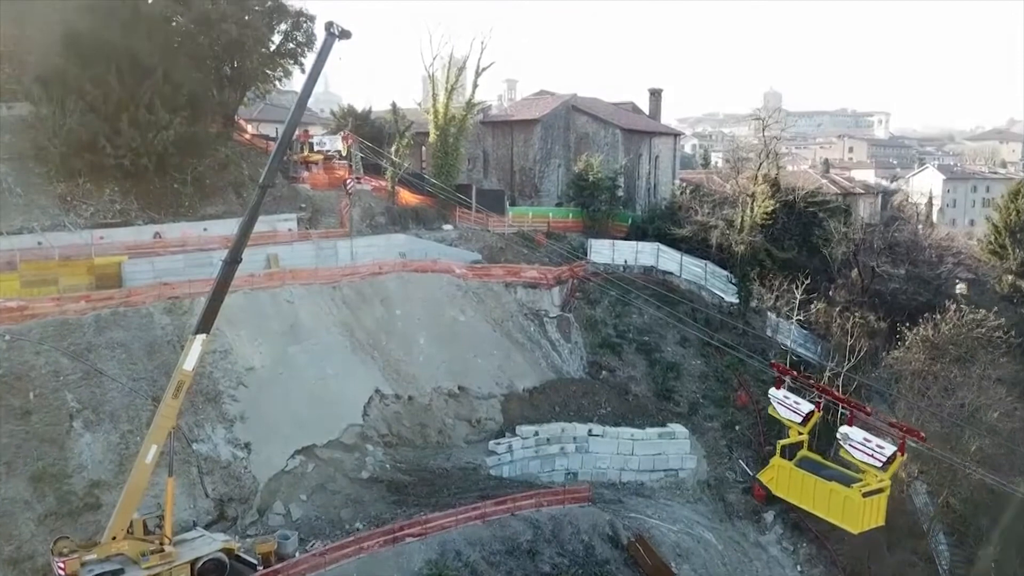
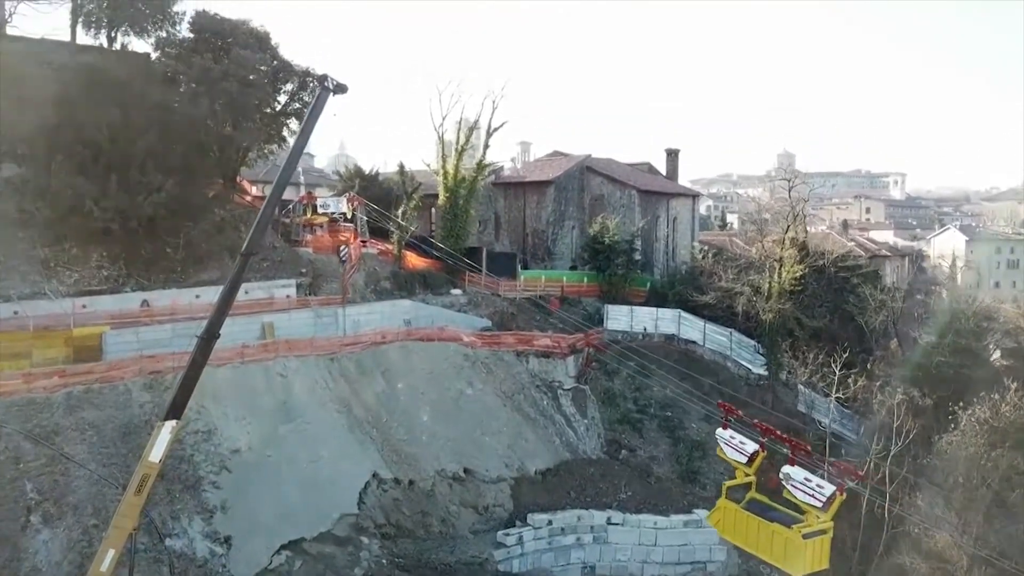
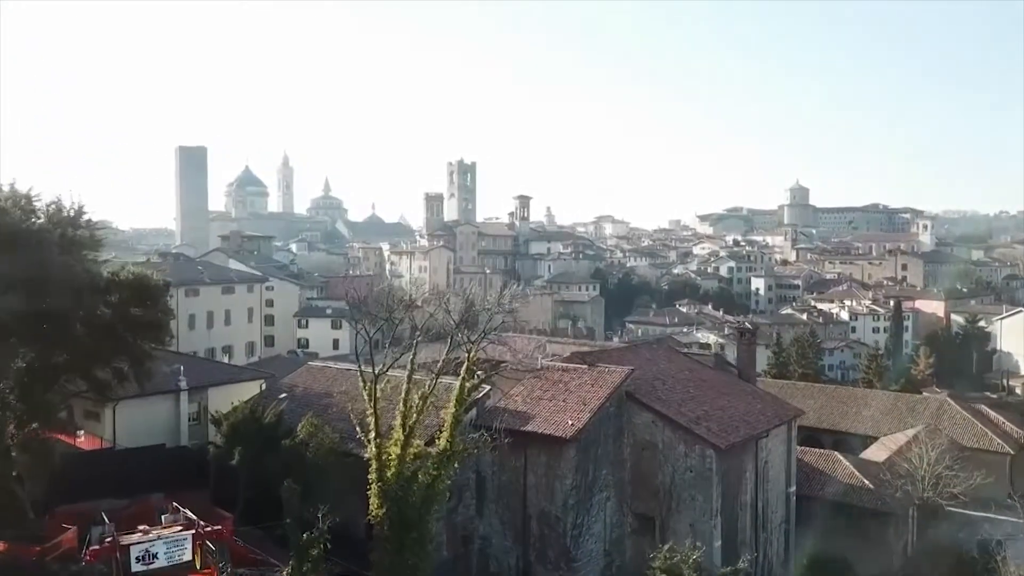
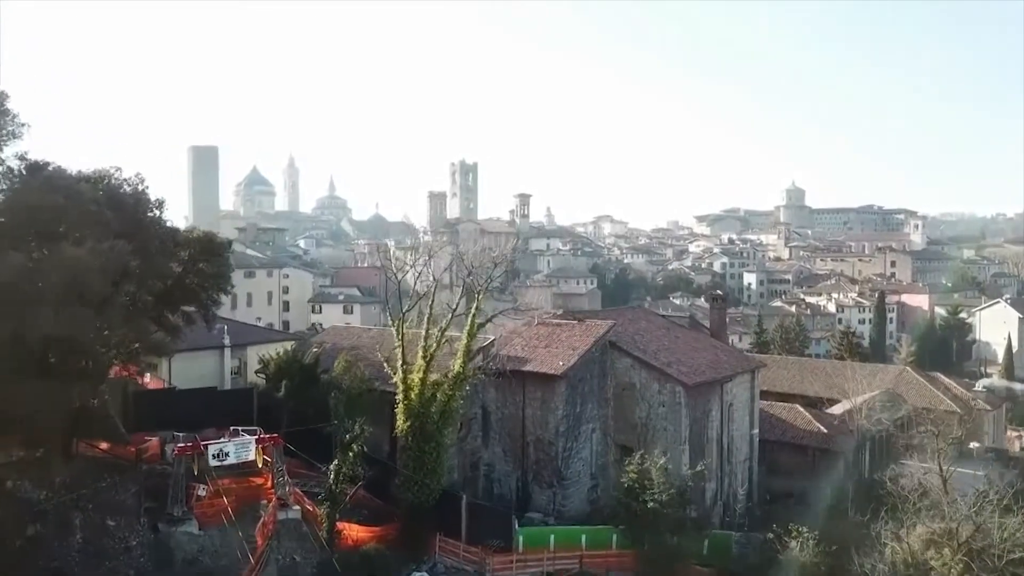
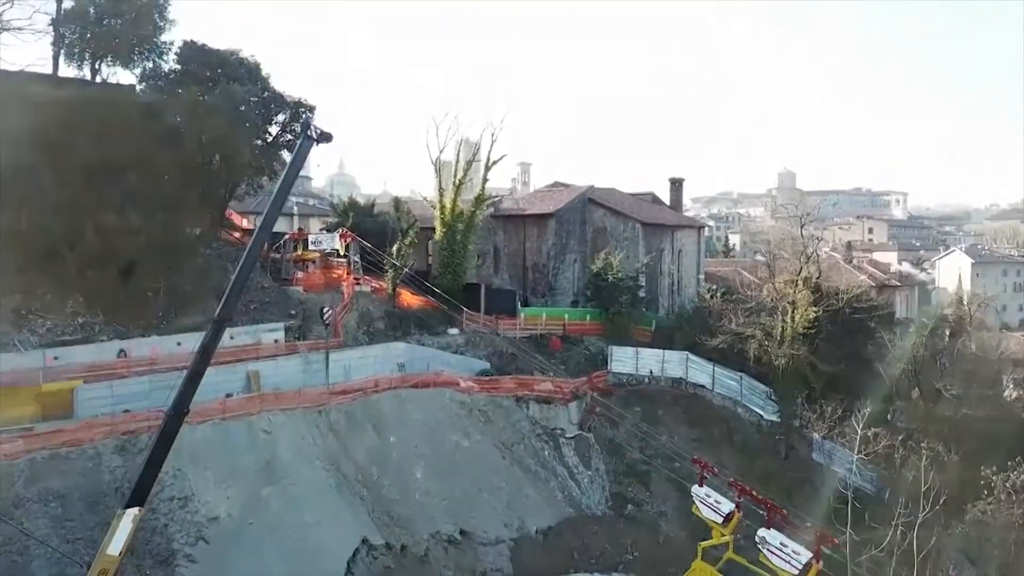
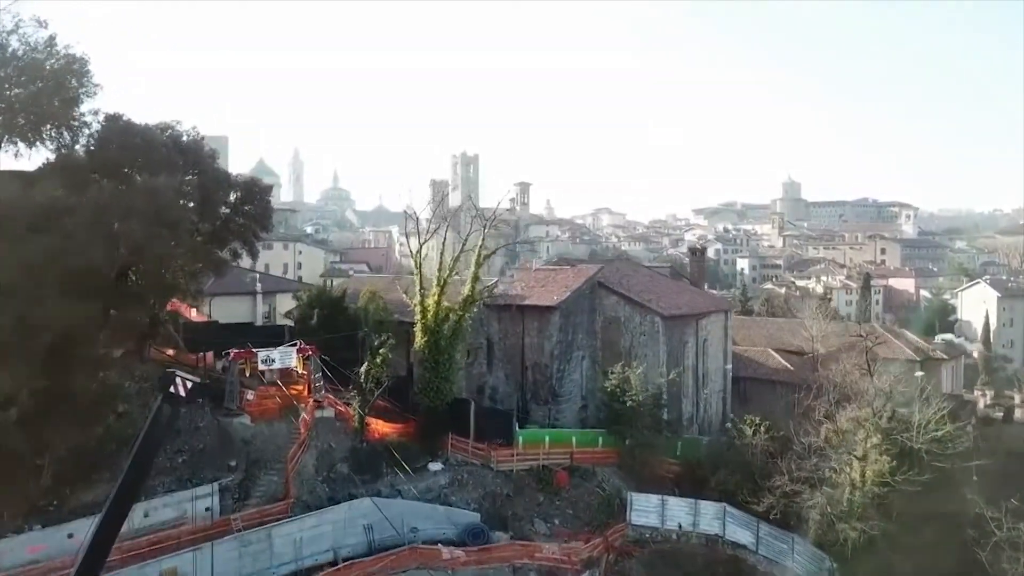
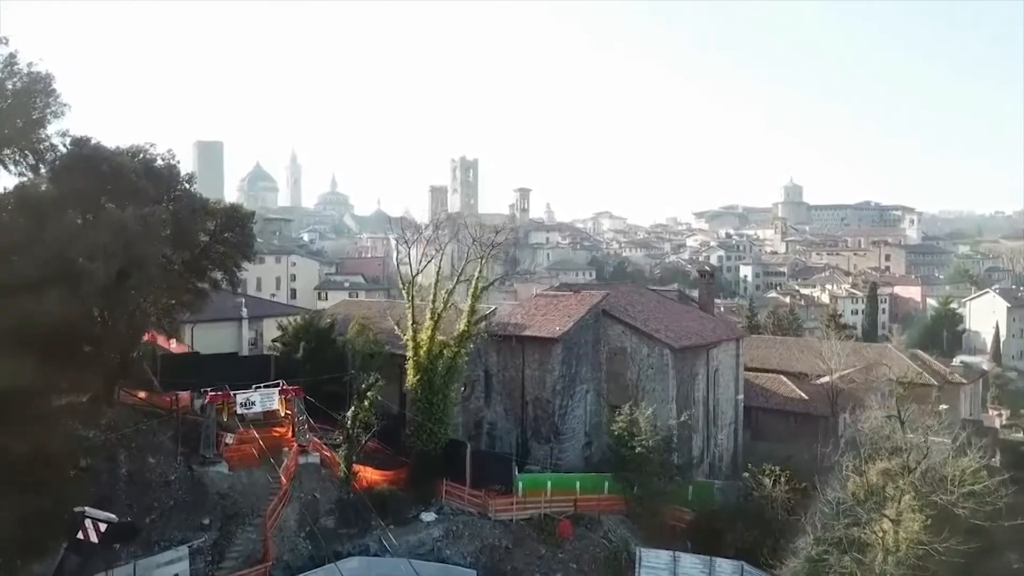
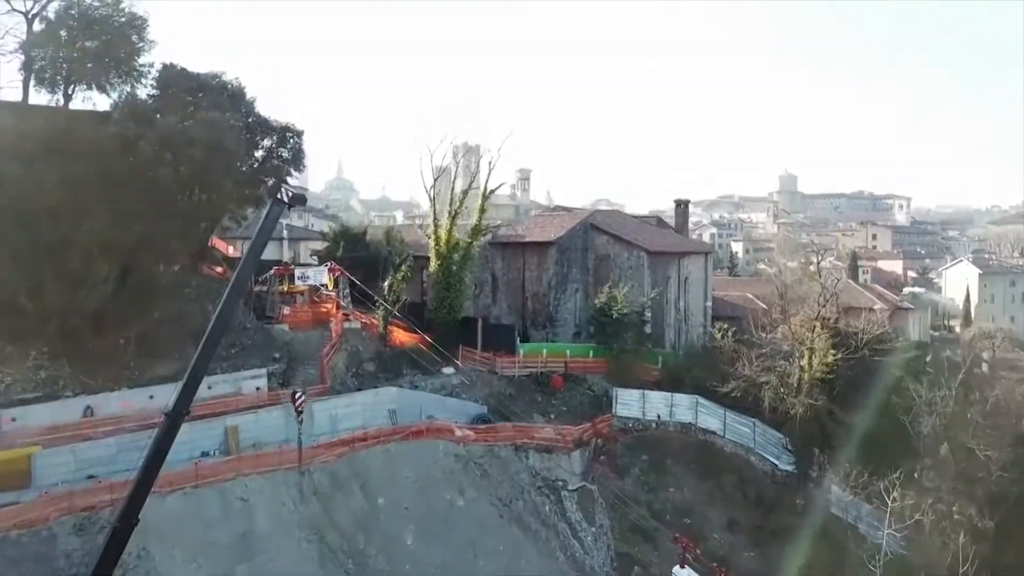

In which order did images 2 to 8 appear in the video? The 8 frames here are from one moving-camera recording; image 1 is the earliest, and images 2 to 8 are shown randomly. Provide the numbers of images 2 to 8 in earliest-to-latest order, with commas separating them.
2, 5, 8, 6, 7, 4, 3
